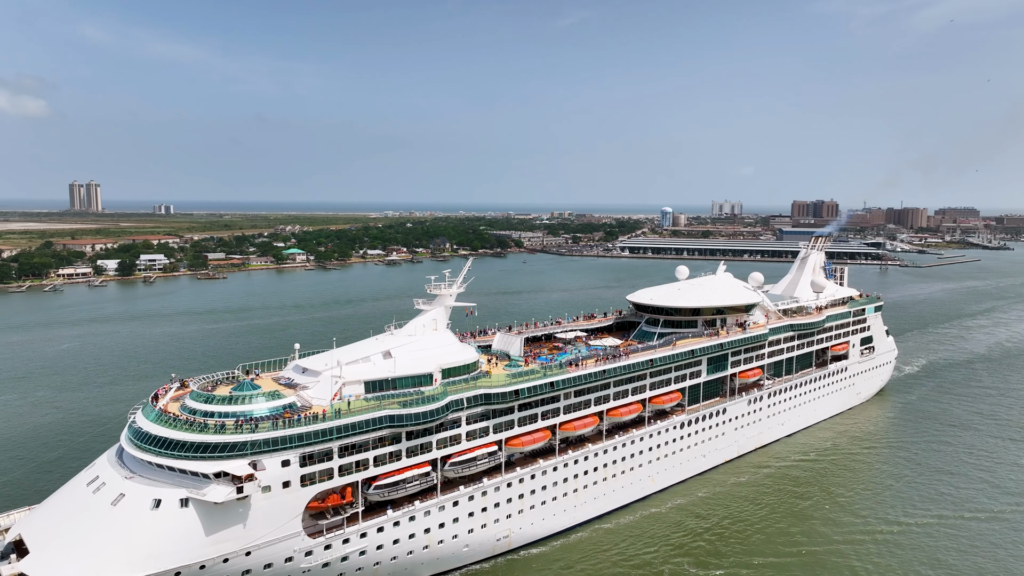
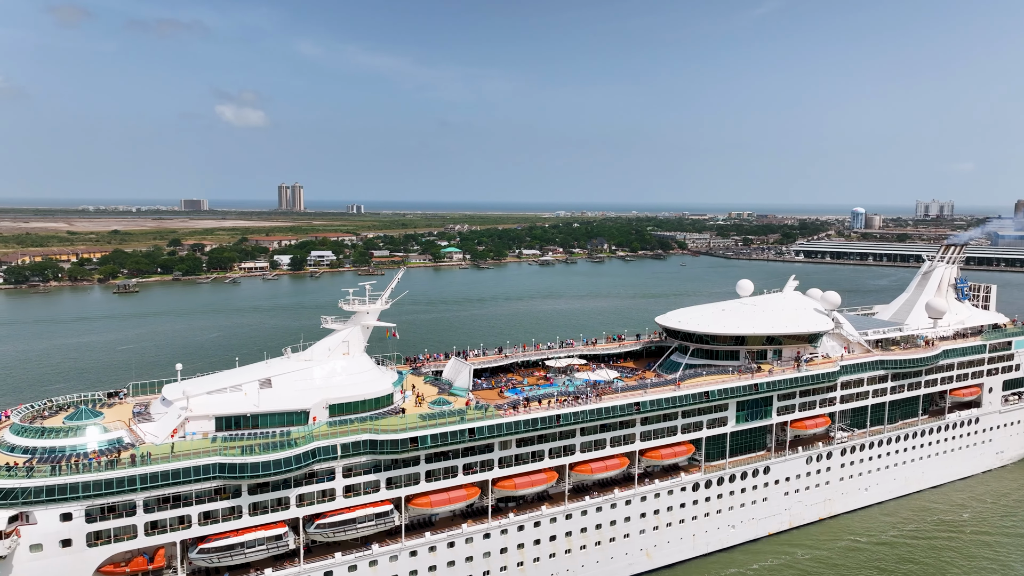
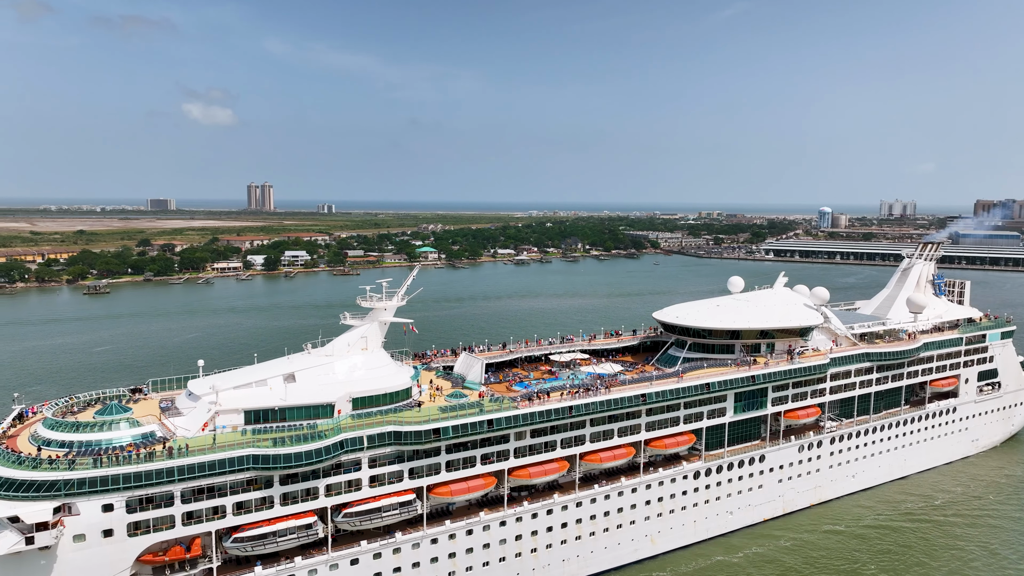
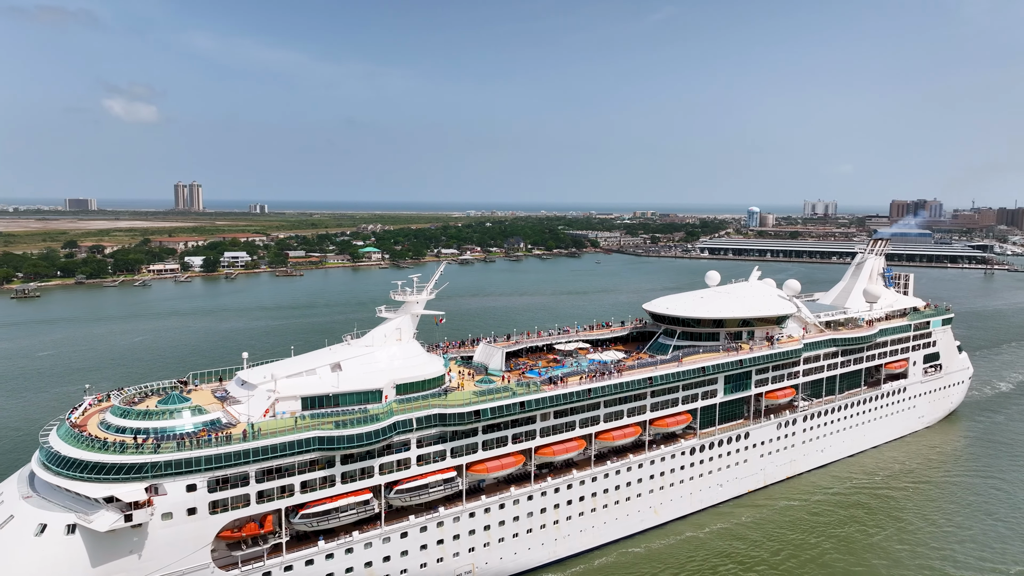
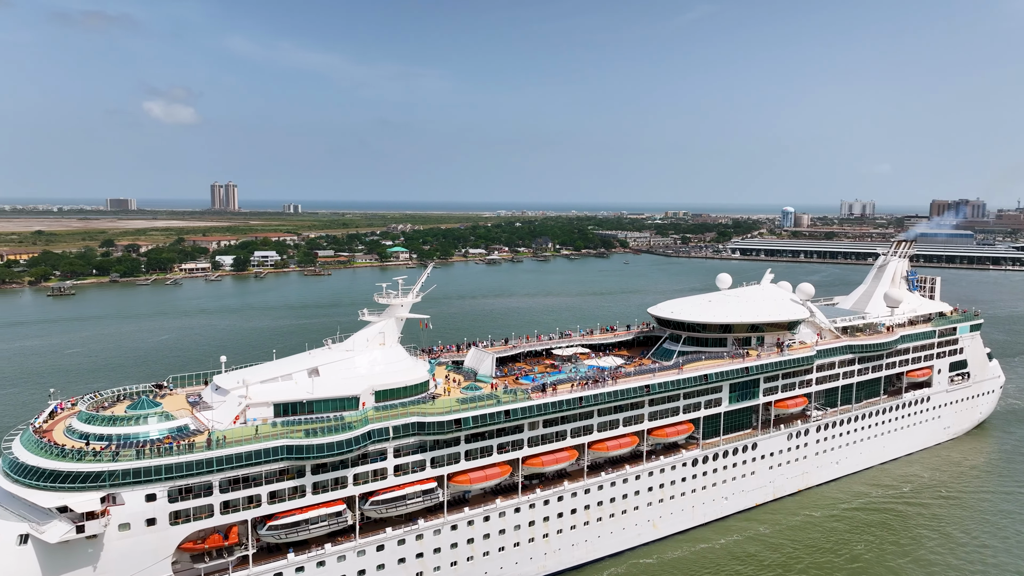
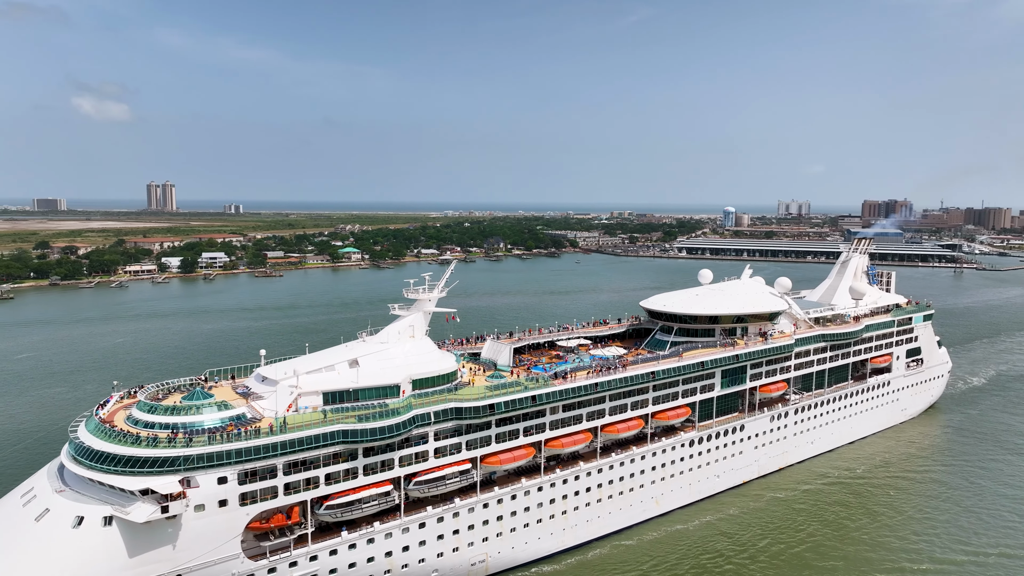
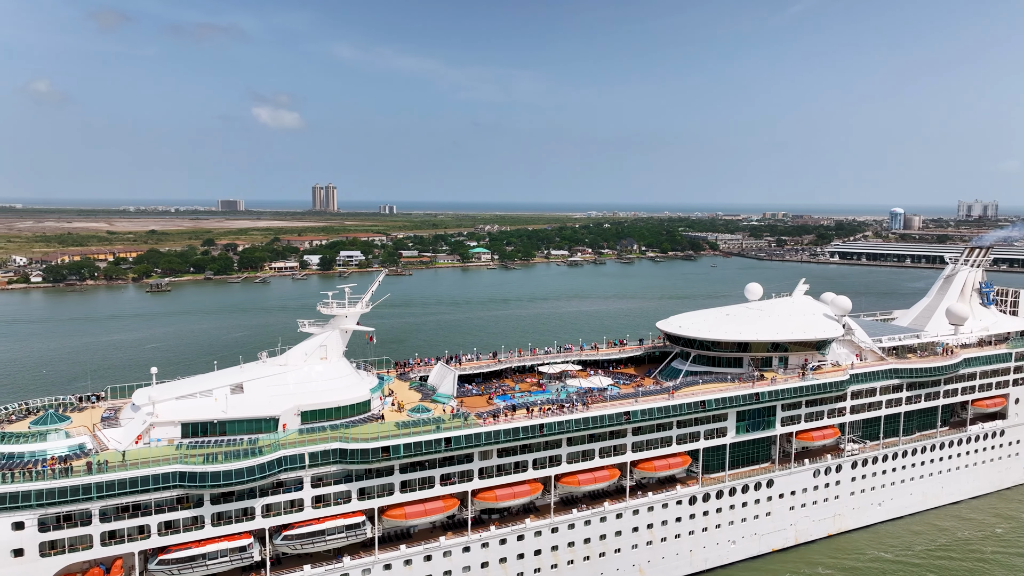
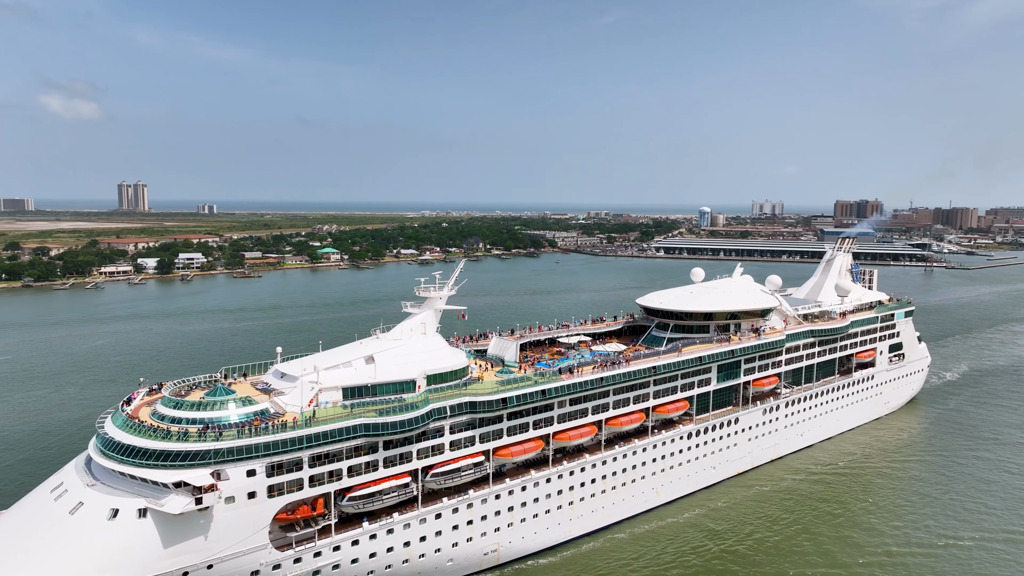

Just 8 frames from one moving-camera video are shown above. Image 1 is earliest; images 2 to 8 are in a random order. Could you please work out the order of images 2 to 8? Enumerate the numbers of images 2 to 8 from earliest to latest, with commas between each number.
8, 6, 4, 5, 3, 2, 7
